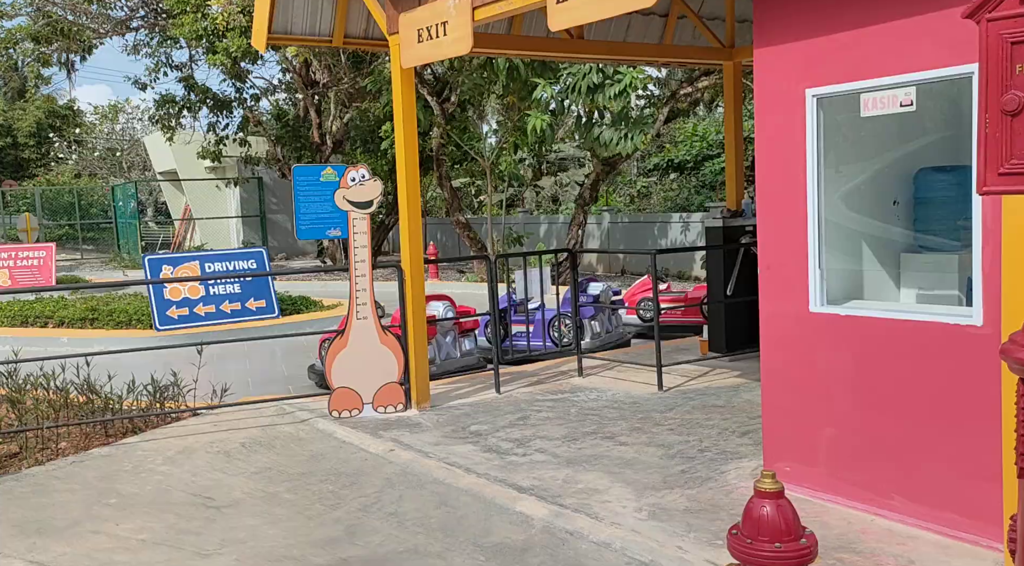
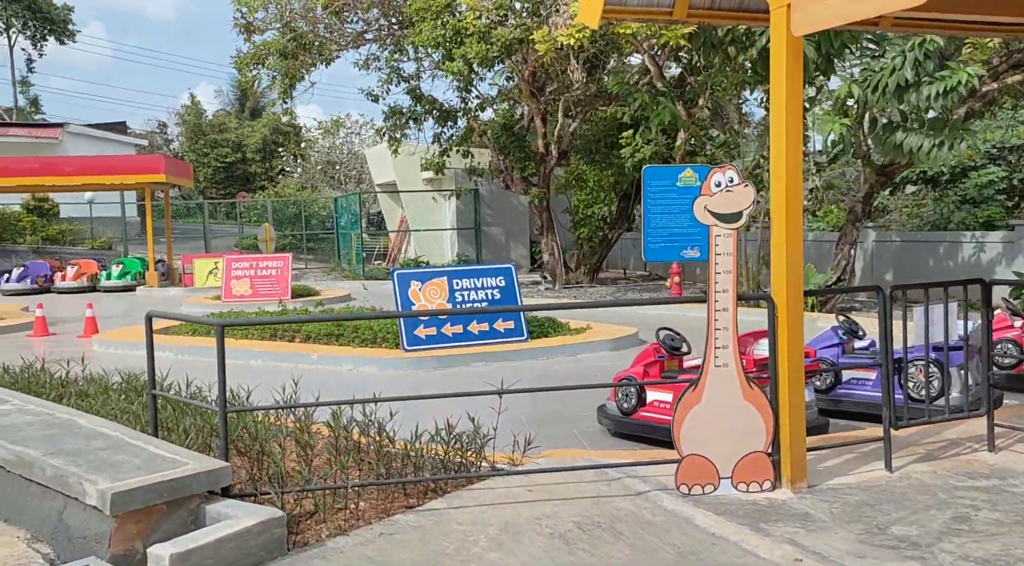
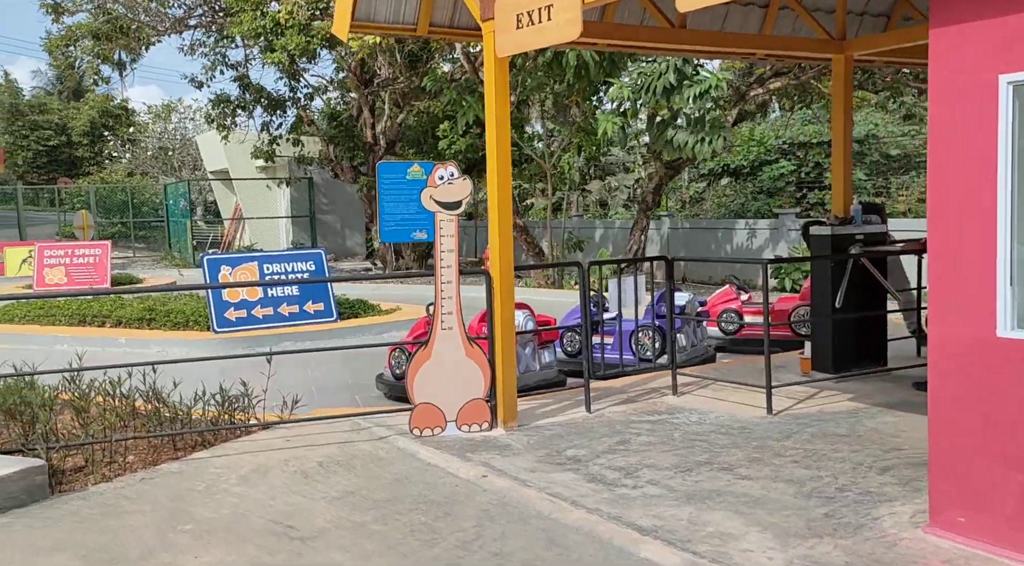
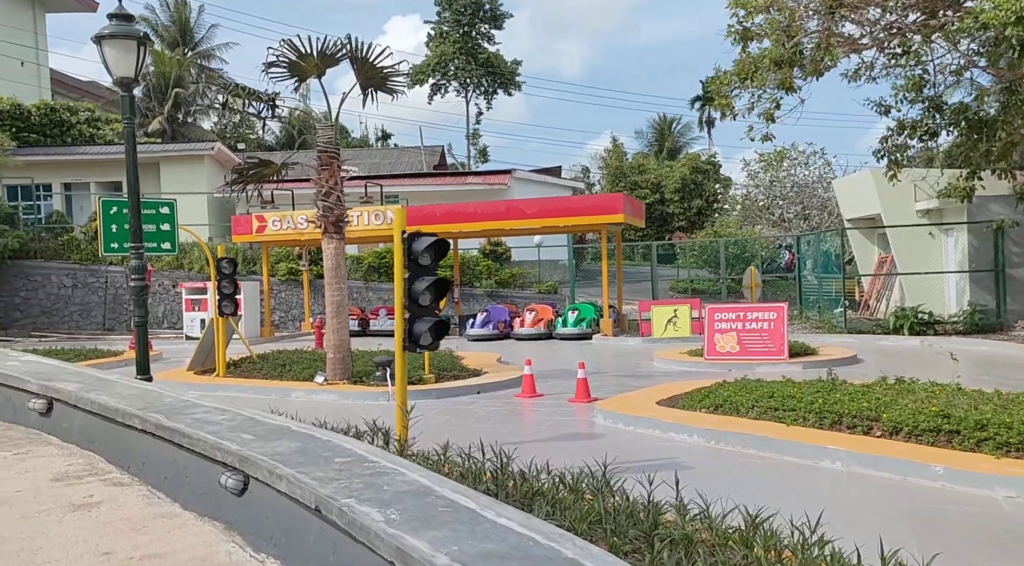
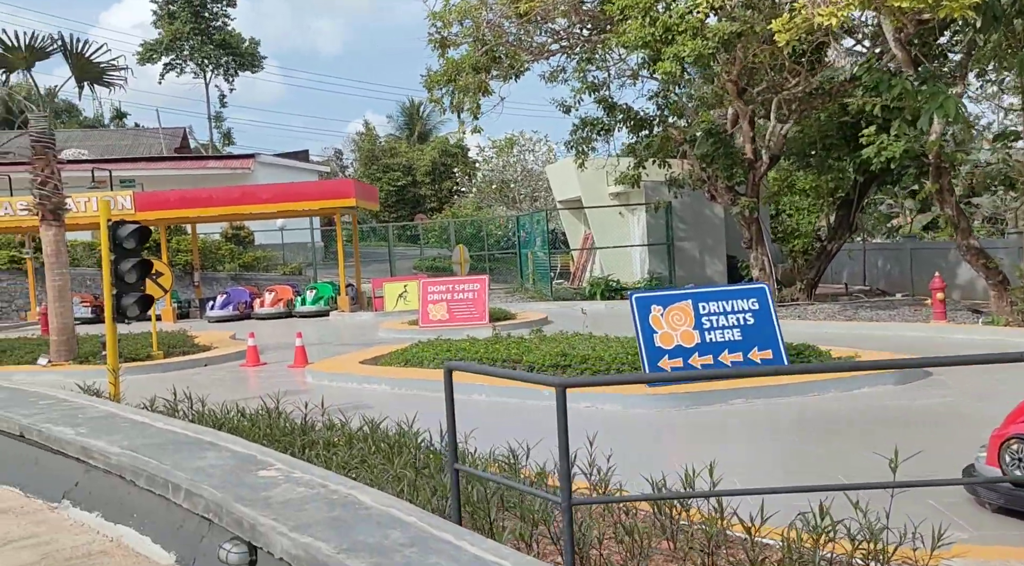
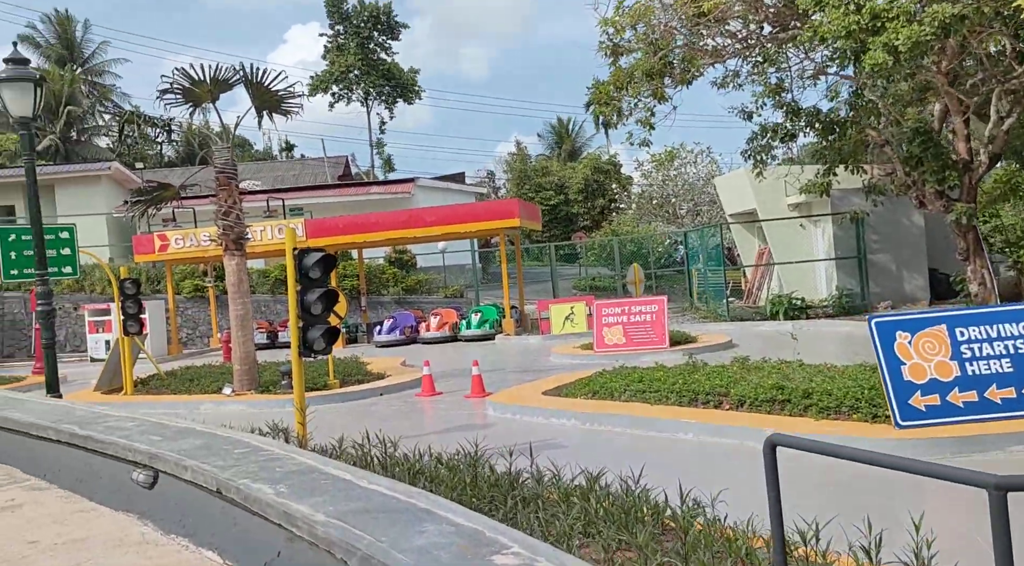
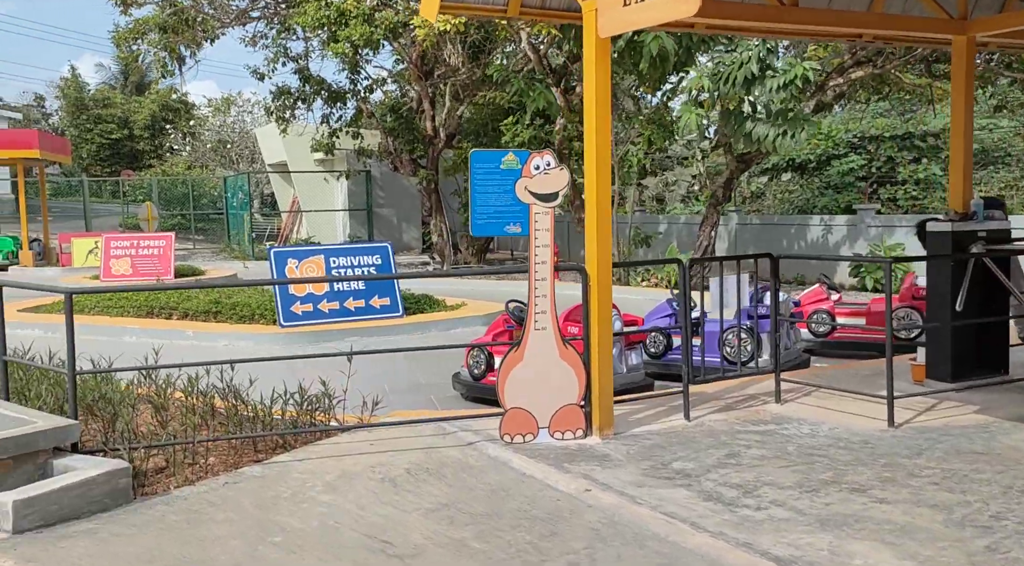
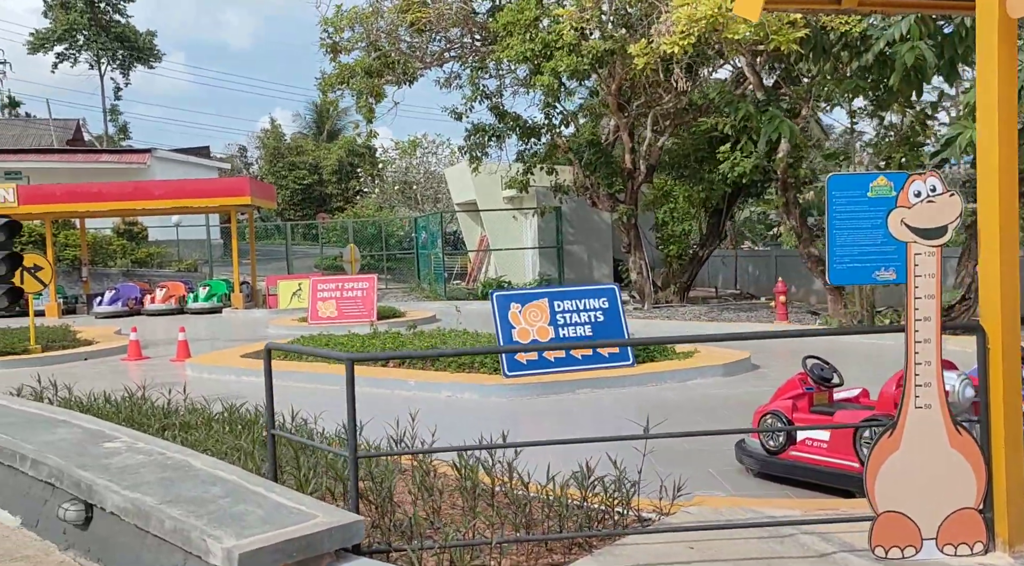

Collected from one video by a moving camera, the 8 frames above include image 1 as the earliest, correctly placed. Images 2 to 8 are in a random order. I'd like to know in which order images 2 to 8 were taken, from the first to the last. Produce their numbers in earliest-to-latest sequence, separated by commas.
3, 7, 2, 8, 5, 6, 4
